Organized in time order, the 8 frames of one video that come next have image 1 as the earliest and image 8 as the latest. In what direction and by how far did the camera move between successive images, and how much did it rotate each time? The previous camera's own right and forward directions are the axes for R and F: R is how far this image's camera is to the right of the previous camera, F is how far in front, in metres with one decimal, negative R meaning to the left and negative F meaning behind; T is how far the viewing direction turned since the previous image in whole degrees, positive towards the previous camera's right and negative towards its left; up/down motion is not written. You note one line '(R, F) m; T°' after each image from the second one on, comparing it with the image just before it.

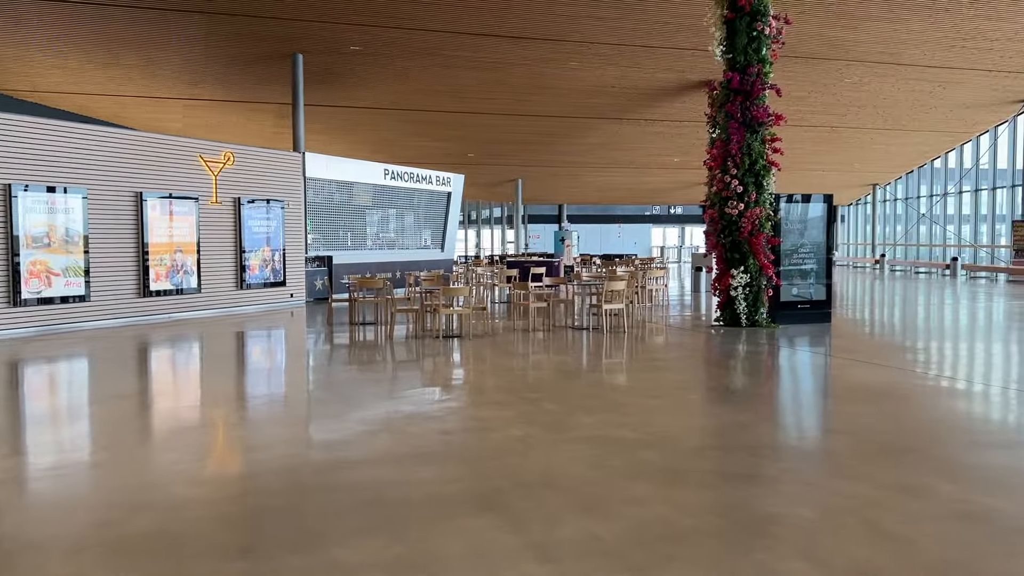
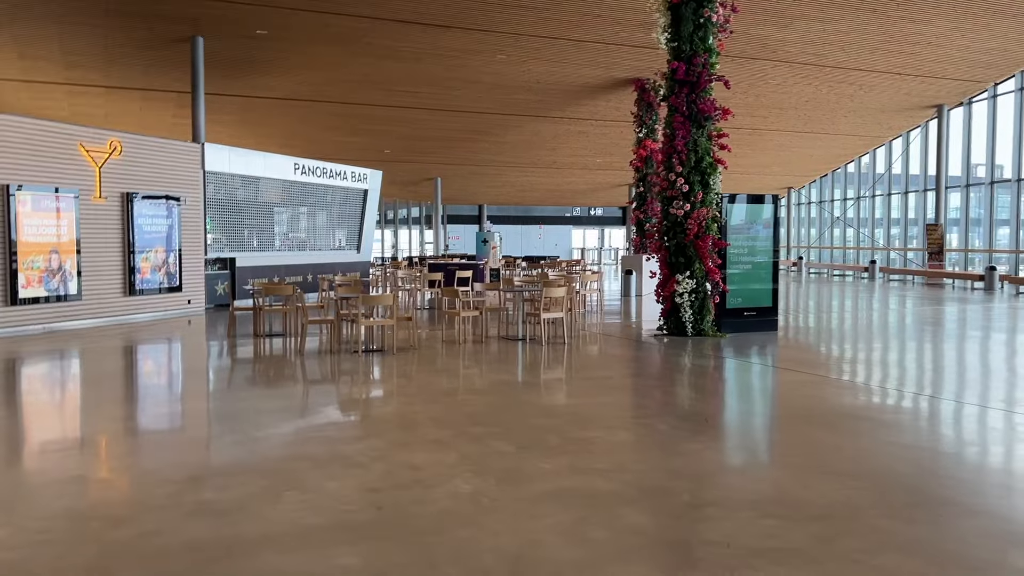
(-0.1, +1.0) m; +6°
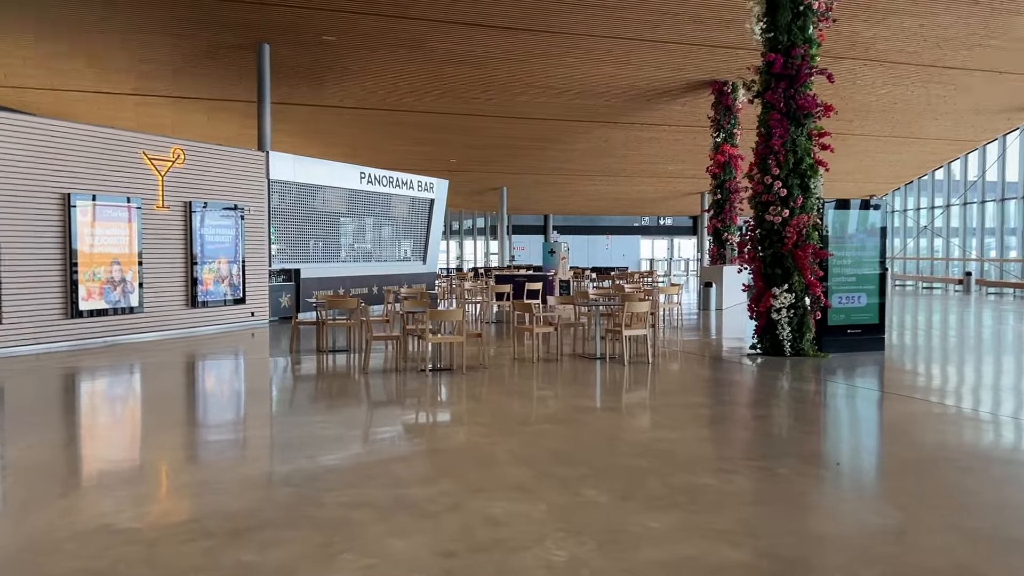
(-0.2, +0.7) m; -4°
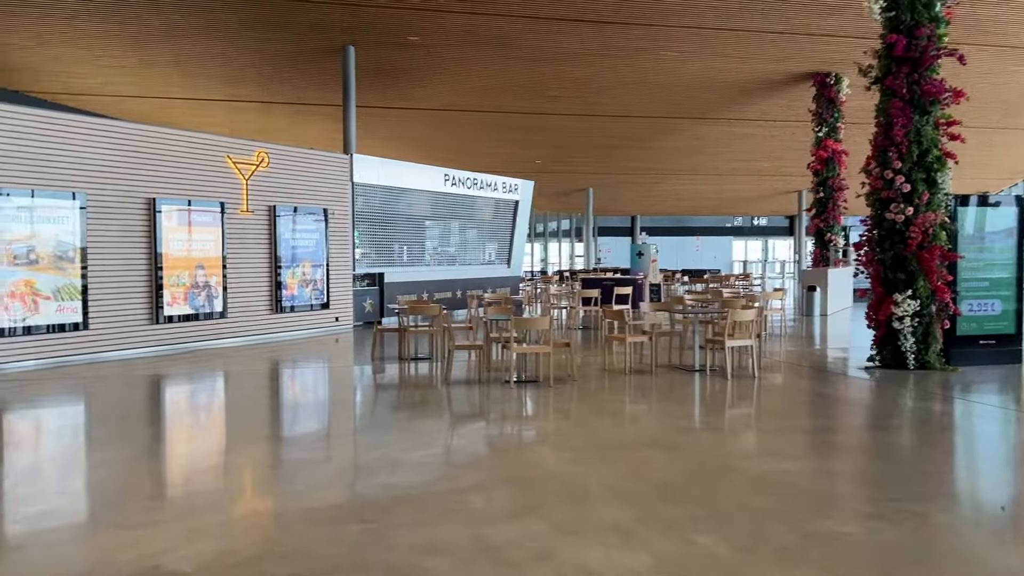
(-0.1, +0.5) m; -6°
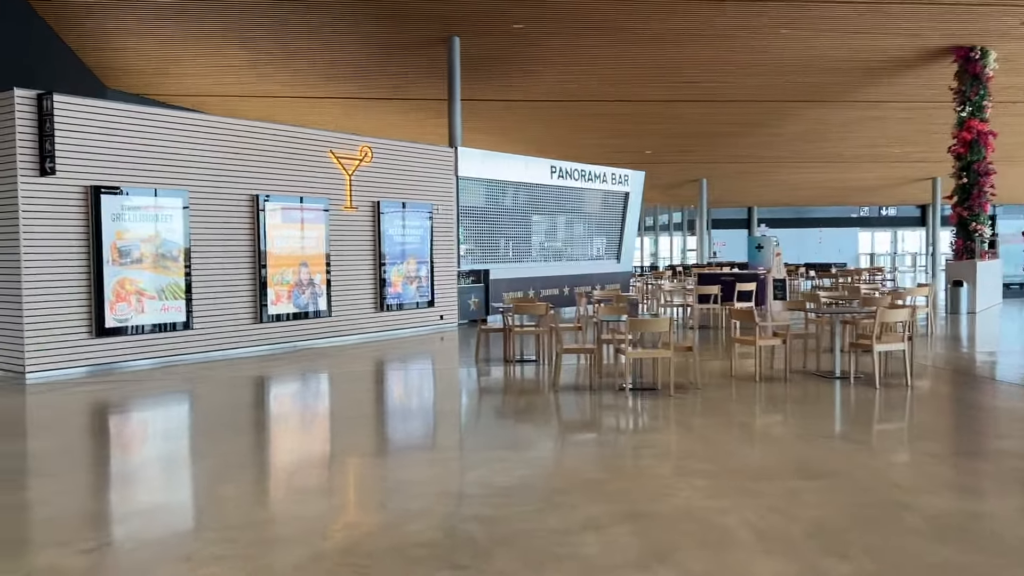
(-0.1, +0.6) m; -7°
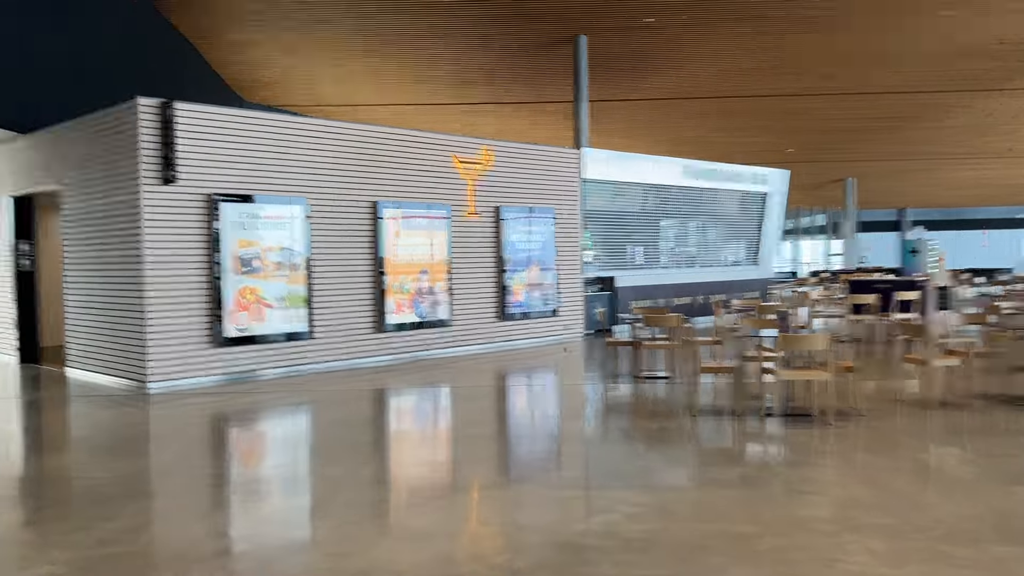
(0.0, +0.6) m; -9°
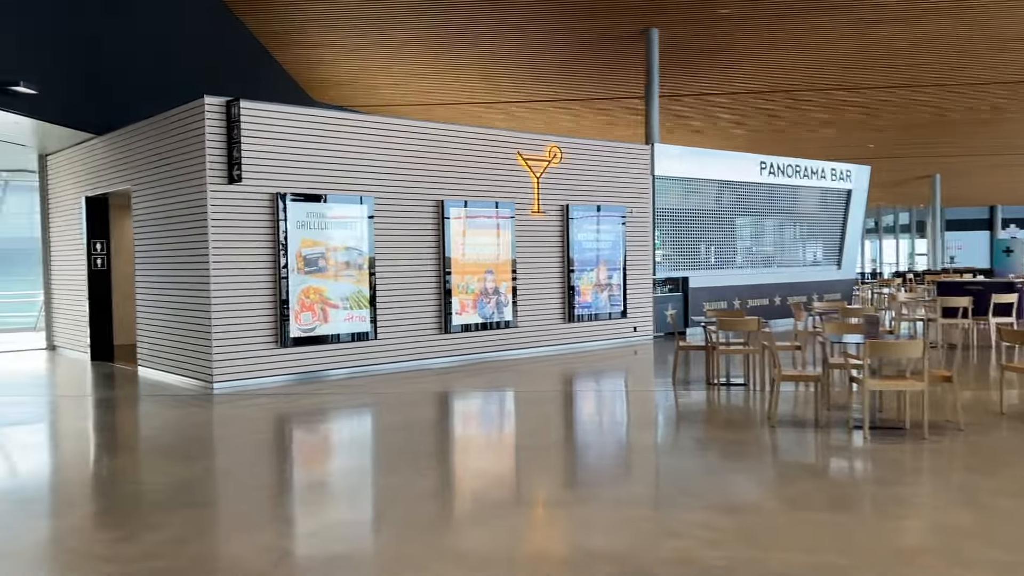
(0.0, +0.2) m; -5°
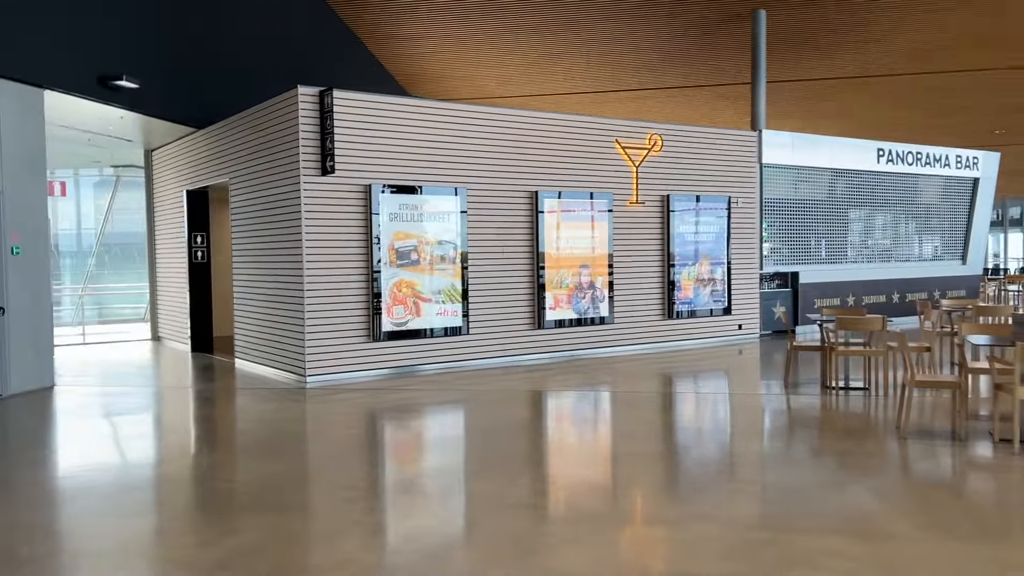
(0.0, +0.3) m; -6°
